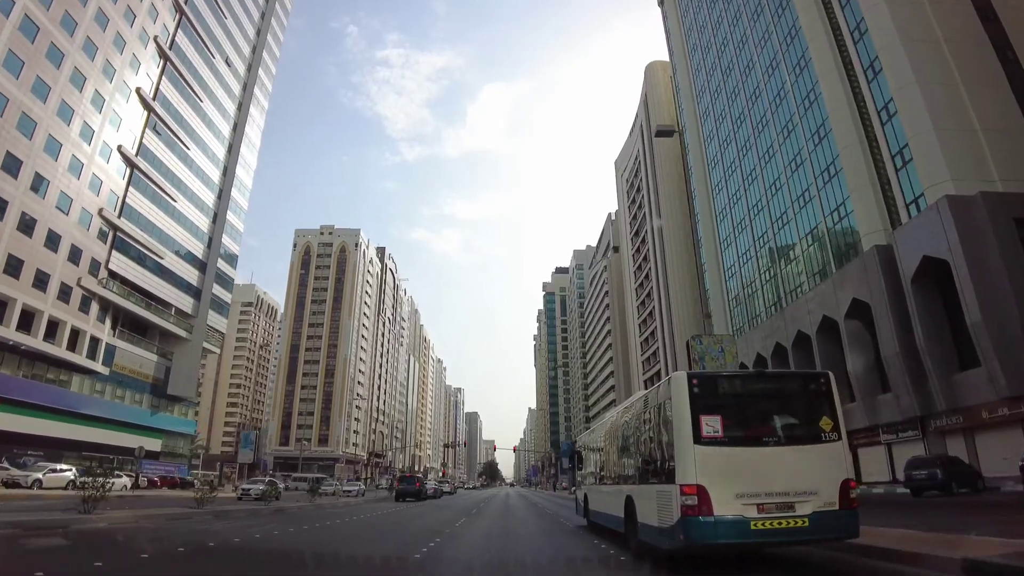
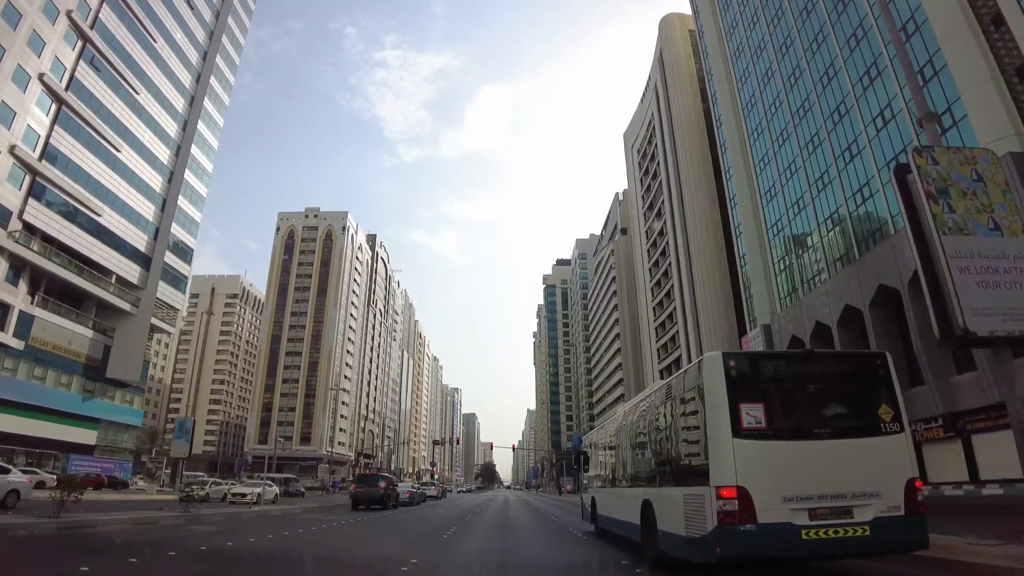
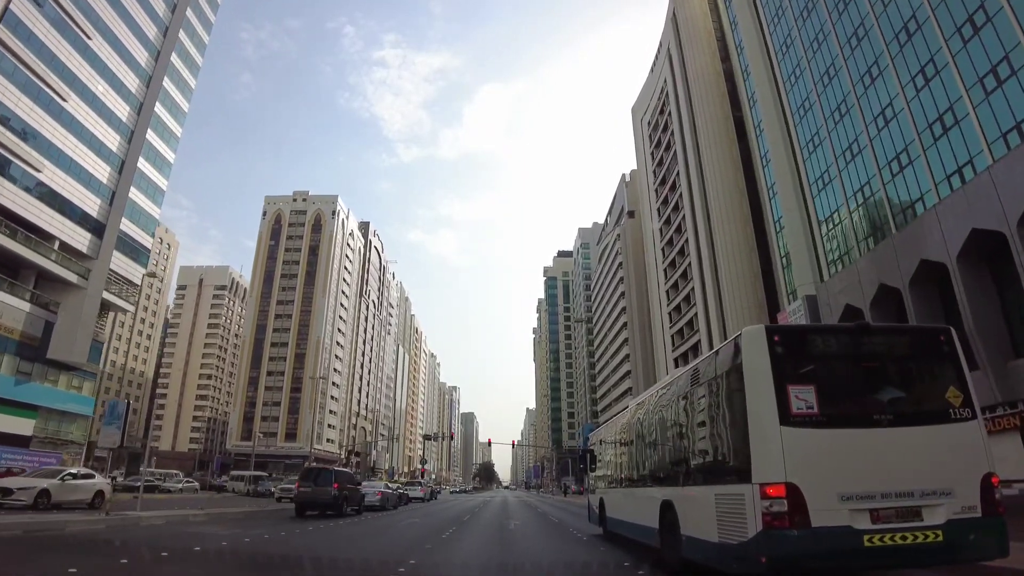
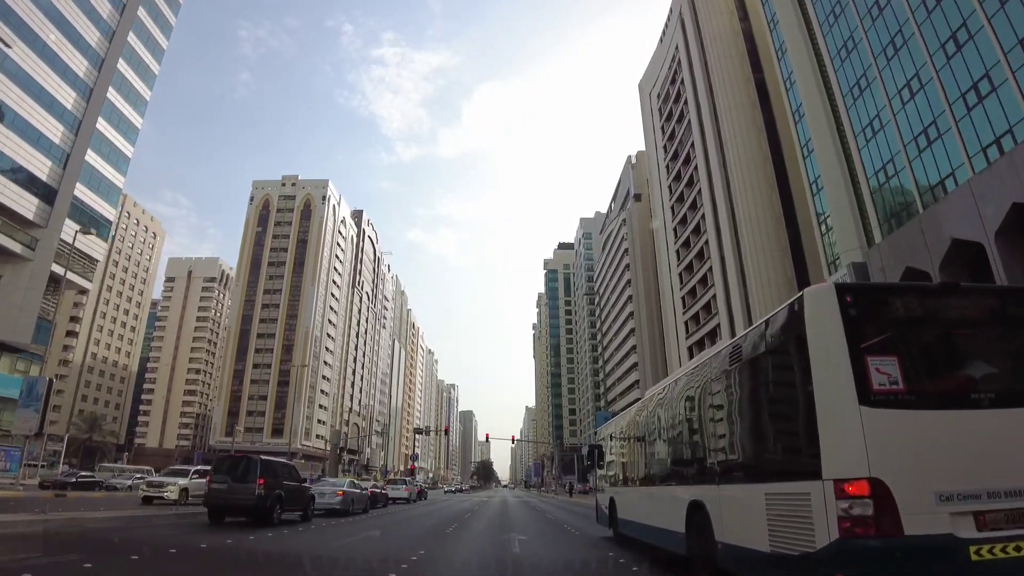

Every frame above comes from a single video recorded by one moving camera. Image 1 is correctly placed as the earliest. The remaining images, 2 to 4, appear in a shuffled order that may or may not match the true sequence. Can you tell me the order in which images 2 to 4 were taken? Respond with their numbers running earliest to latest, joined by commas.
2, 3, 4
